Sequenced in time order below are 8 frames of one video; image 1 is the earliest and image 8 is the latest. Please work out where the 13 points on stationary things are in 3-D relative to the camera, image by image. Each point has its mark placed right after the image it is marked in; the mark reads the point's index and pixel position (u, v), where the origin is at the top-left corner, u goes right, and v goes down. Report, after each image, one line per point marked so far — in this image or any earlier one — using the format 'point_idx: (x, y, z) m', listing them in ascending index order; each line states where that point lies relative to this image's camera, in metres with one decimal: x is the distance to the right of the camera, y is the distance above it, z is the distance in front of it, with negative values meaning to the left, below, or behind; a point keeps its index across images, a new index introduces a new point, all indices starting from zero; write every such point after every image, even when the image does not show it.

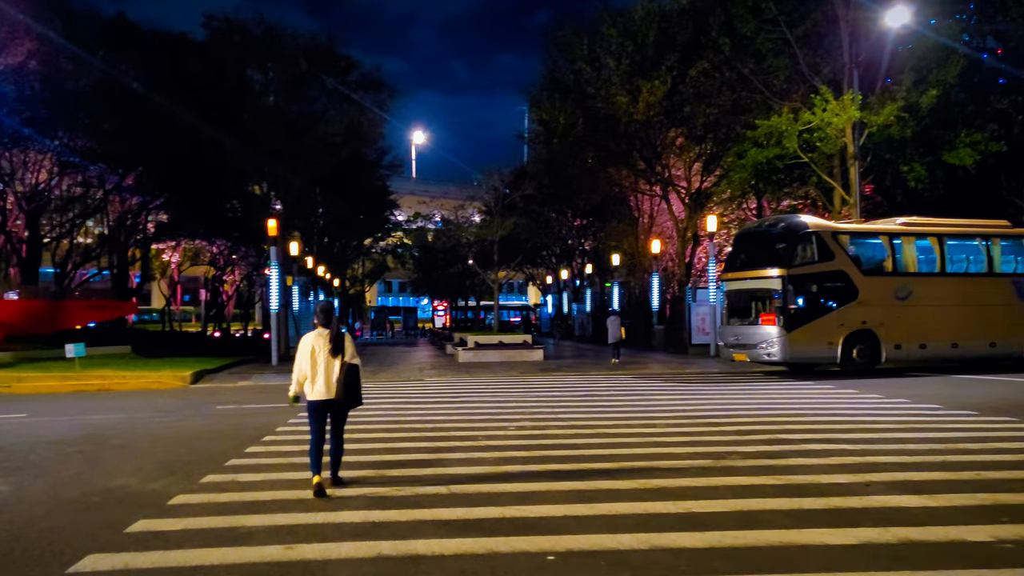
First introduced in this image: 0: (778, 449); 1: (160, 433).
0: (+2.8, -1.7, +9.9) m
1: (-4.4, -1.8, +11.6) m
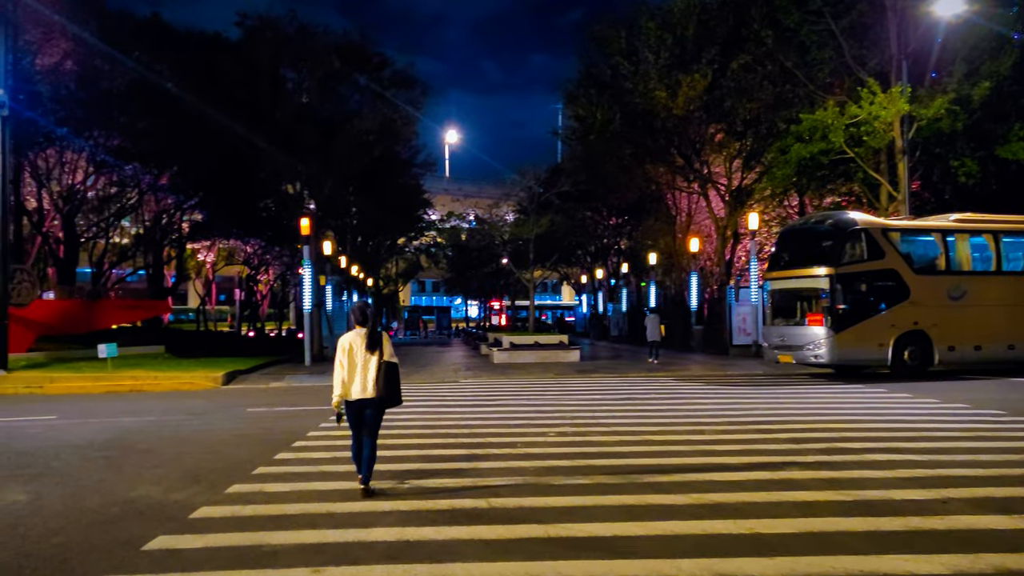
0: (+3.3, -1.7, +9.2) m
1: (-3.9, -1.8, +11.2) m
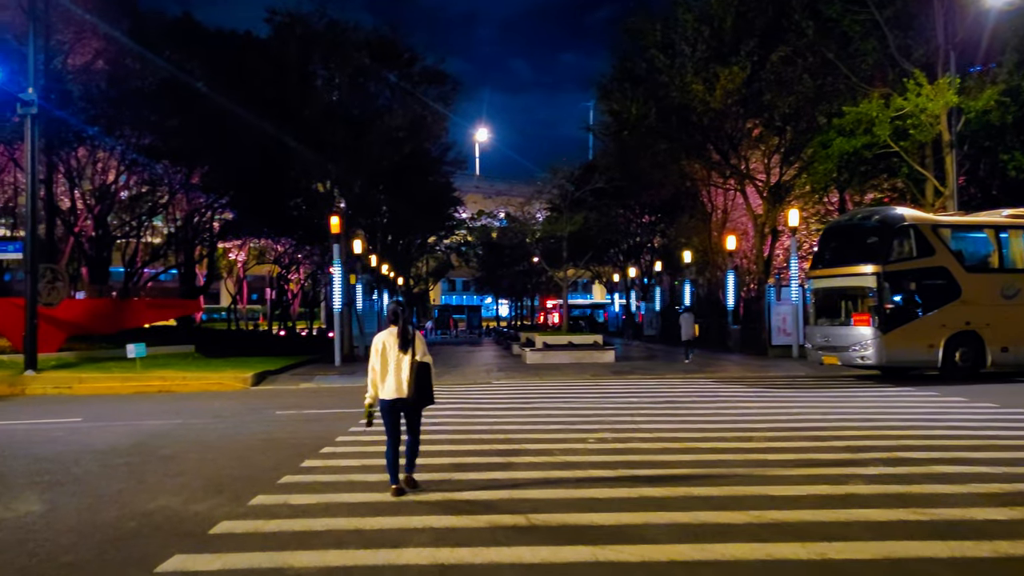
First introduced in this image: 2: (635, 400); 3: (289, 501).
0: (+3.6, -1.7, +8.6) m
1: (-3.4, -1.8, +10.8) m
2: (+2.2, -2.0, +17.1) m
3: (-1.7, -1.7, +7.3) m
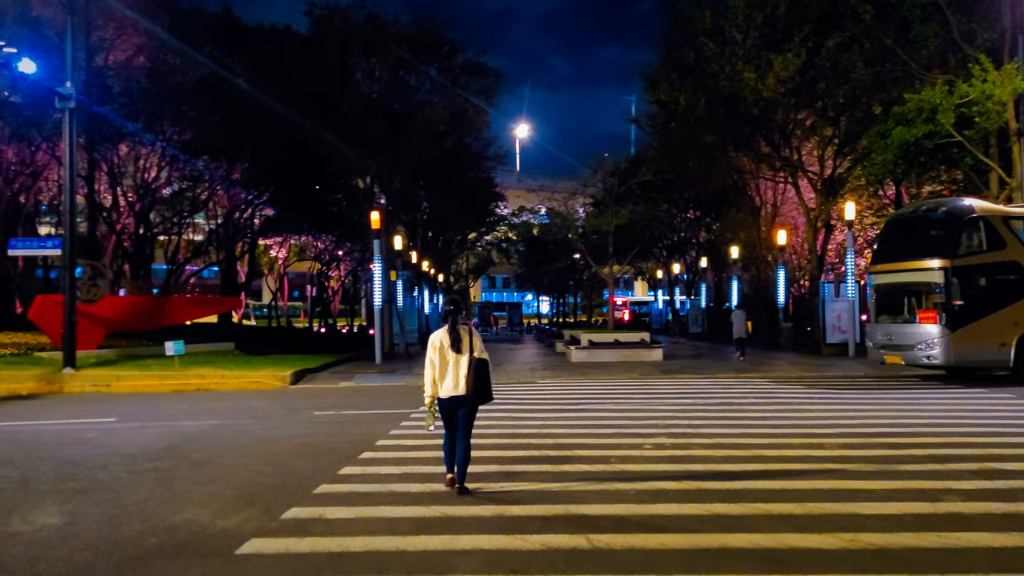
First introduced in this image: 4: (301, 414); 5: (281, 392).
0: (+4.1, -1.6, +7.7) m
1: (-2.9, -1.7, +10.2) m
2: (+3.1, -1.9, +16.3) m
3: (-1.3, -1.6, +6.7) m
4: (-3.1, -1.9, +13.8) m
5: (-4.5, -2.0, +18.0) m
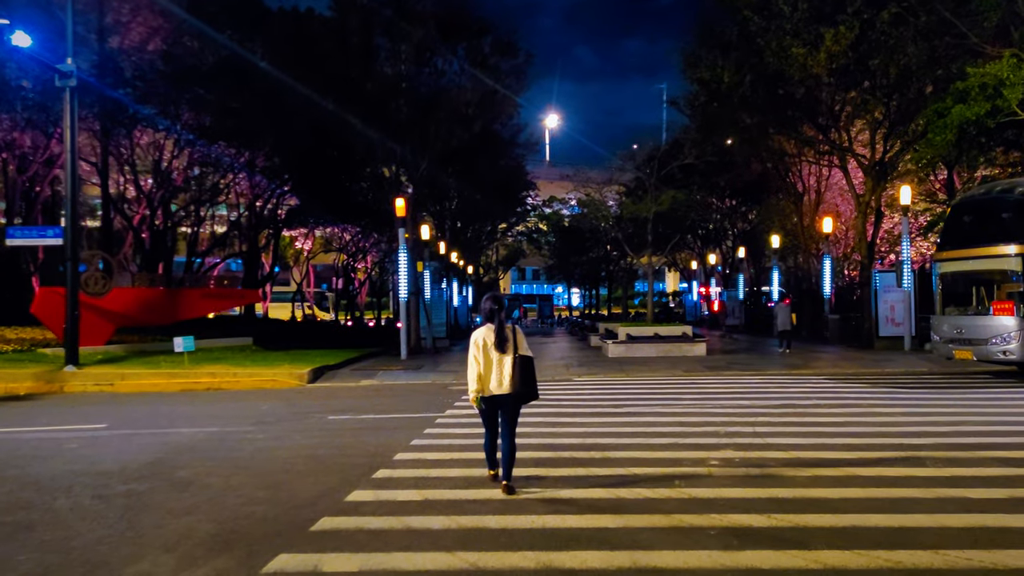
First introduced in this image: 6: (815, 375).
0: (+4.4, -1.5, +6.1) m
1: (-2.5, -1.6, +8.8) m
2: (+3.6, -1.8, +14.7) m
3: (-1.1, -1.5, +5.2) m
4: (-2.6, -1.7, +12.4) m
5: (-3.9, -1.9, +16.6) m
6: (+6.4, -1.8, +19.7) m
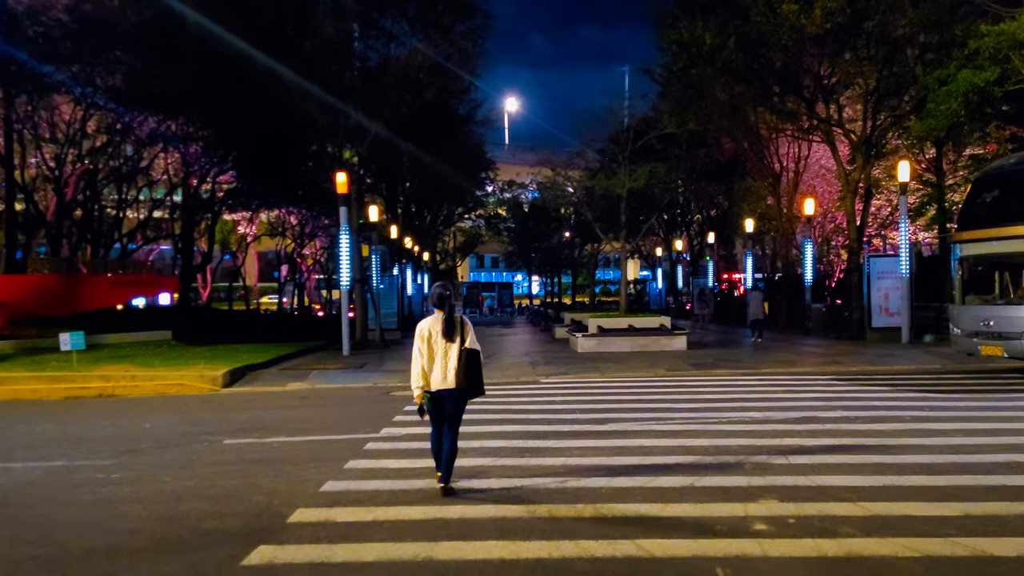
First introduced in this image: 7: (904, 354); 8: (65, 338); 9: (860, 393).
0: (+4.2, -1.4, +3.5) m
1: (-2.8, -1.5, +5.9) m
2: (+3.0, -1.6, +12.1) m
3: (-1.2, -1.5, +2.4) m
4: (-3.1, -1.6, +9.5) m
5: (-4.5, -1.6, +13.7) m
6: (+5.6, -1.6, +17.2) m
7: (+8.1, -1.4, +19.1) m
8: (-7.2, -0.8, +15.0) m
9: (+5.0, -1.6, +13.4) m
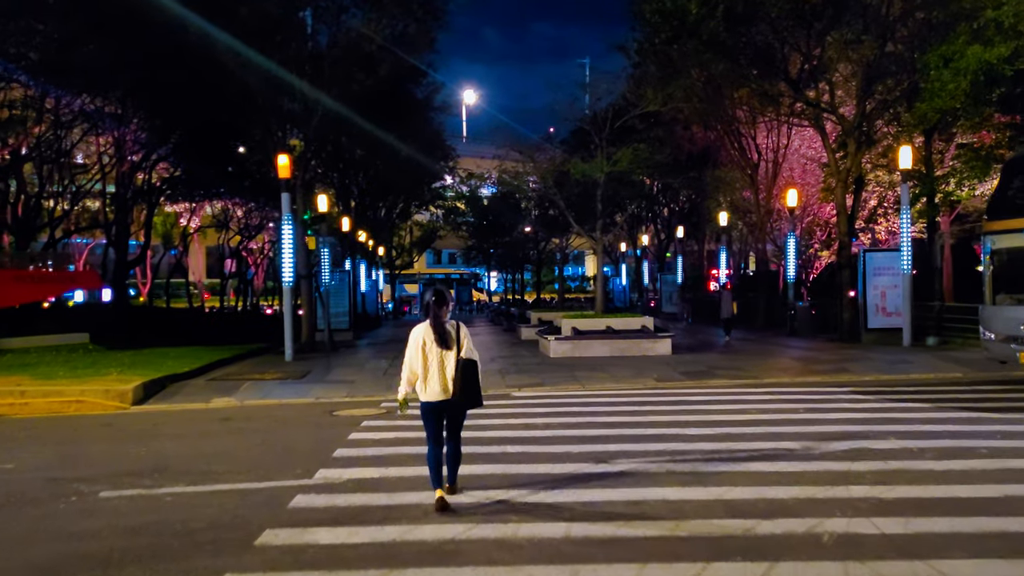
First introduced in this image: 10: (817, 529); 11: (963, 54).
0: (+4.3, -1.5, +1.4) m
1: (-2.8, -1.5, +3.4) m
2: (+2.7, -1.6, +9.9) m
3: (-1.1, -1.5, 0.0) m
4: (-3.3, -1.6, +7.0) m
5: (-4.9, -1.6, +11.1) m
6: (+5.1, -1.5, +15.1) m
7: (+7.5, -1.3, +17.1) m
8: (-7.6, -0.7, +12.3) m
9: (+4.7, -1.6, +11.3) m
10: (+2.0, -1.5, +5.9) m
11: (+9.6, +5.0, +19.8) m
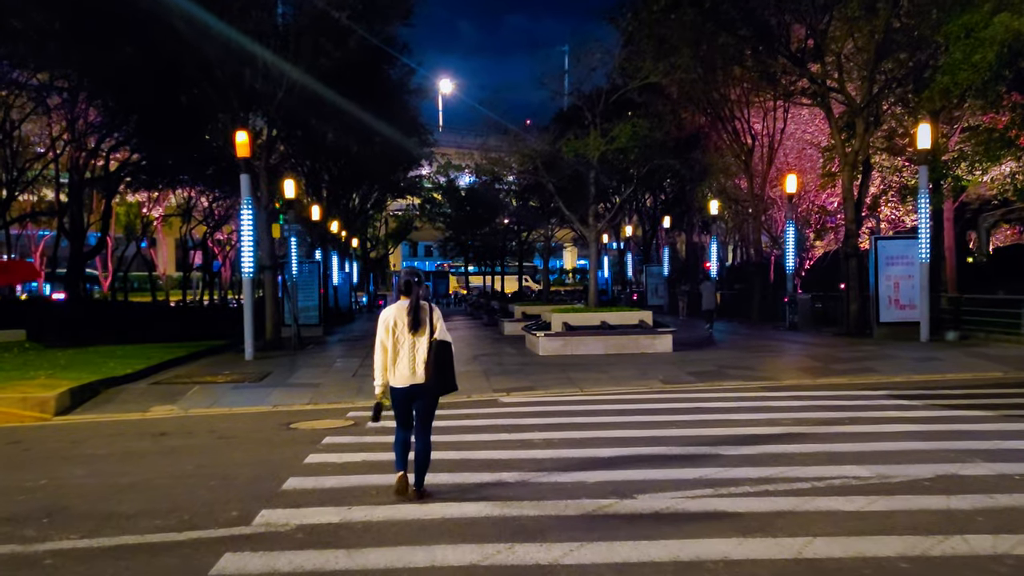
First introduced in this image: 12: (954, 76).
0: (+4.4, -1.4, -0.3) m
1: (-2.7, -1.5, +1.6) m
2: (+2.7, -1.4, +8.1) m
3: (-0.9, -1.5, -1.8) m
4: (-3.2, -1.5, +5.1) m
5: (-5.0, -1.5, +9.2) m
6: (+4.9, -1.4, +13.4) m
7: (+7.2, -1.1, +15.5) m
8: (-7.7, -0.6, +10.3) m
9: (+4.6, -1.4, +9.6) m
10: (+2.1, -1.4, +4.1) m
11: (+9.3, +5.2, +18.2) m
12: (+9.2, +4.4, +19.2) m
